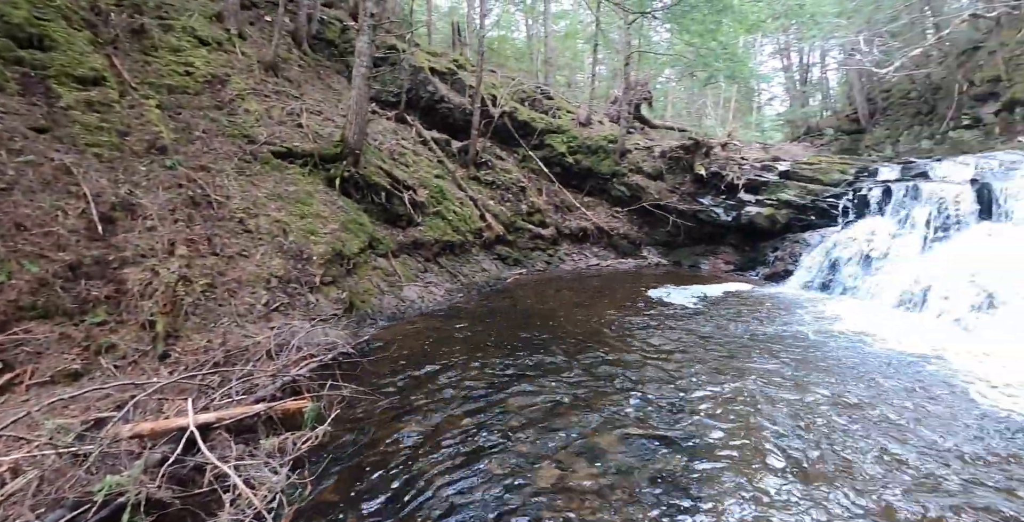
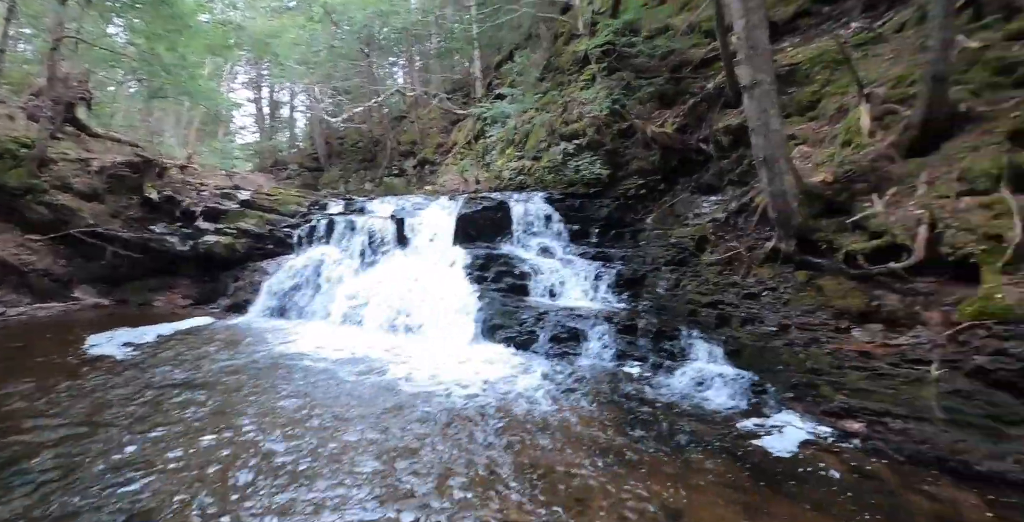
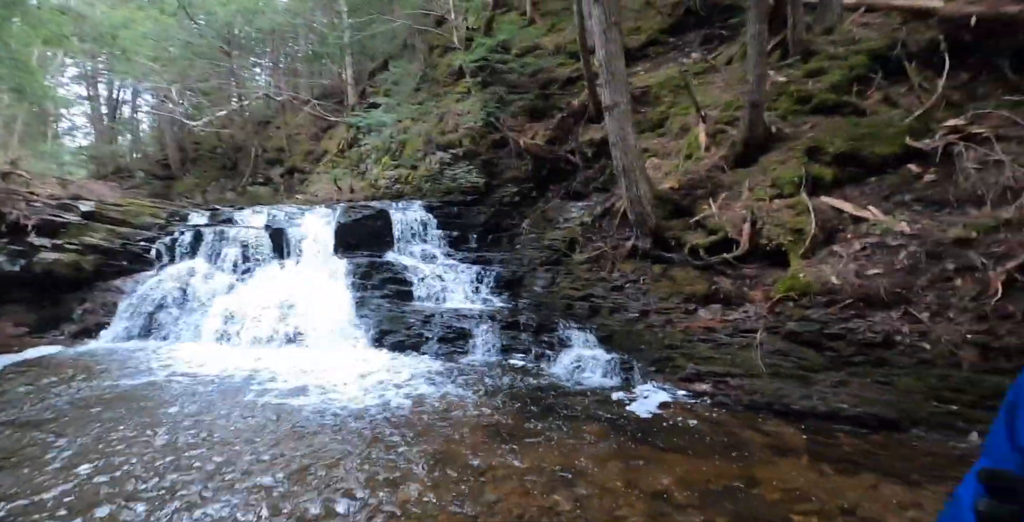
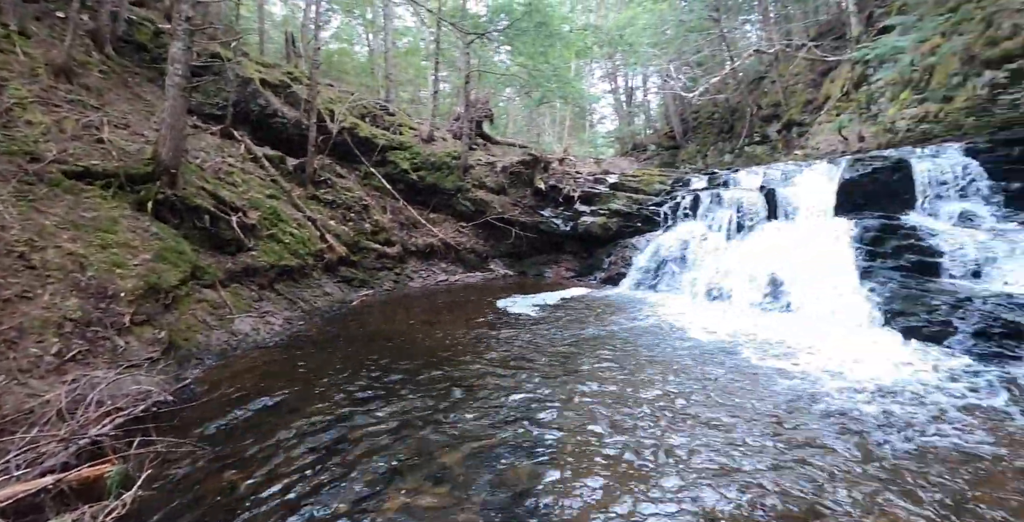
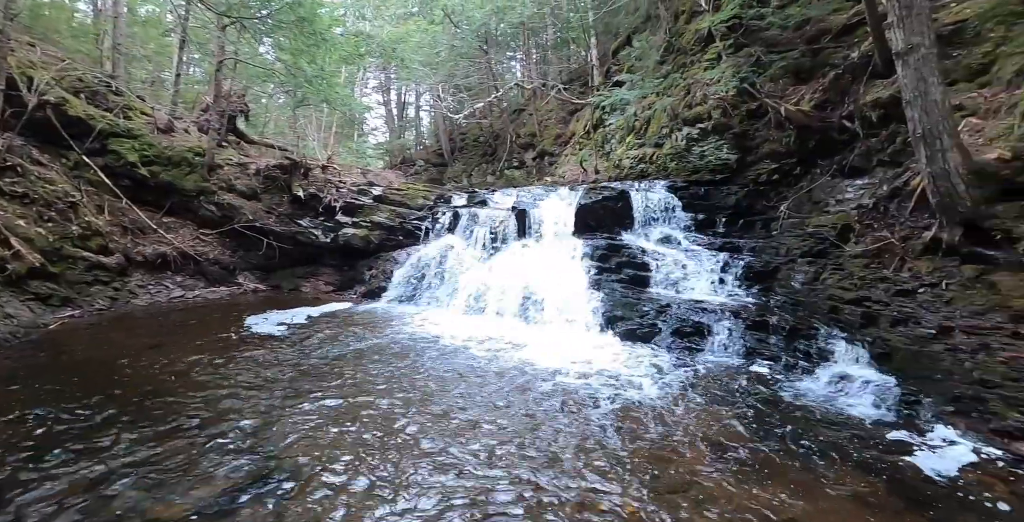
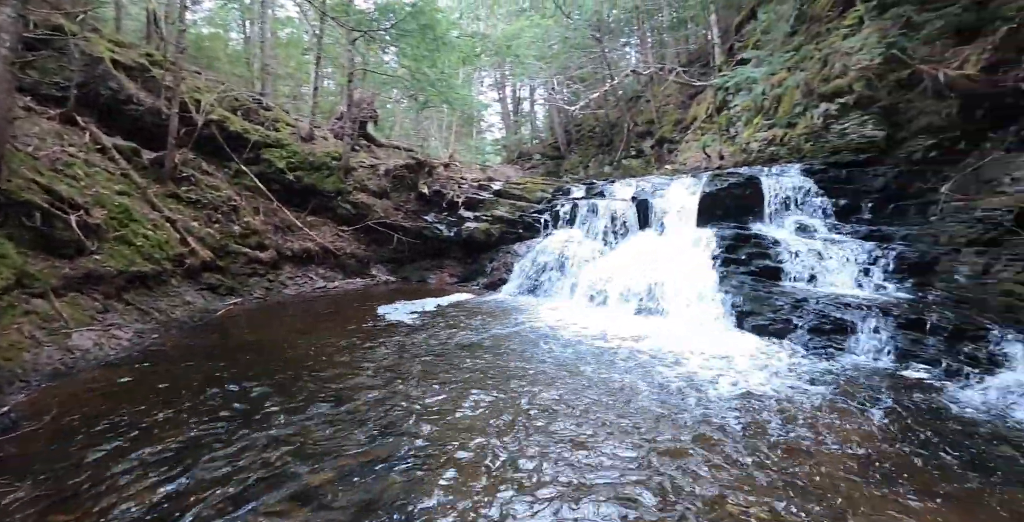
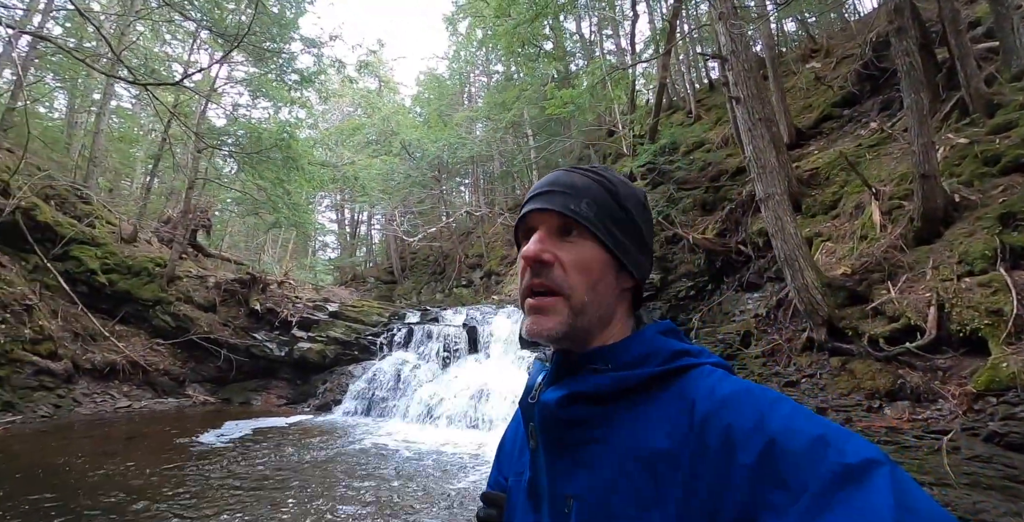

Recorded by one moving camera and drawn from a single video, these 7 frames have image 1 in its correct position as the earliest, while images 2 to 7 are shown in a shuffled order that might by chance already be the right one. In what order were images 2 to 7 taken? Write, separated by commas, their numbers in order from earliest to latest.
4, 6, 5, 2, 3, 7
